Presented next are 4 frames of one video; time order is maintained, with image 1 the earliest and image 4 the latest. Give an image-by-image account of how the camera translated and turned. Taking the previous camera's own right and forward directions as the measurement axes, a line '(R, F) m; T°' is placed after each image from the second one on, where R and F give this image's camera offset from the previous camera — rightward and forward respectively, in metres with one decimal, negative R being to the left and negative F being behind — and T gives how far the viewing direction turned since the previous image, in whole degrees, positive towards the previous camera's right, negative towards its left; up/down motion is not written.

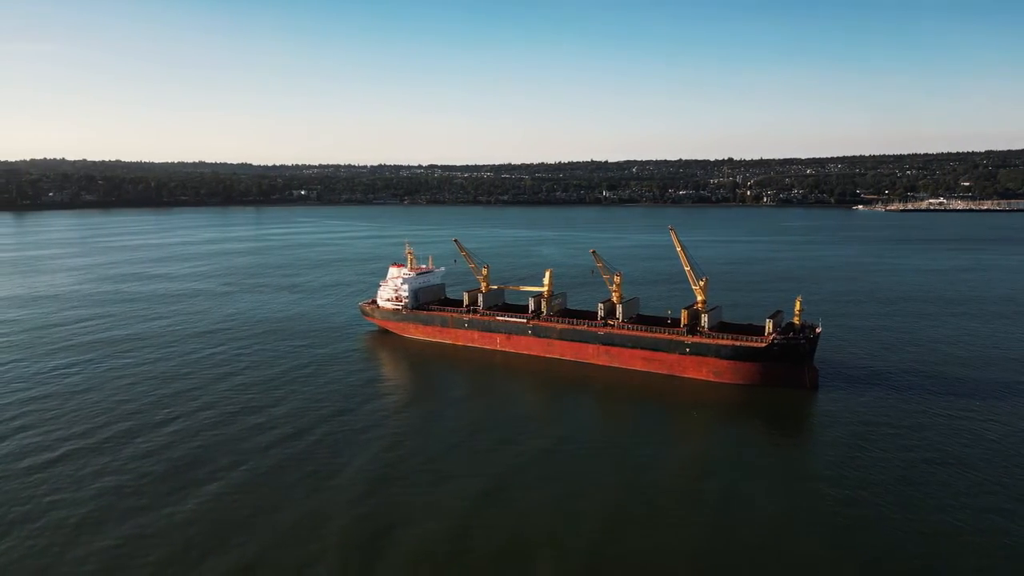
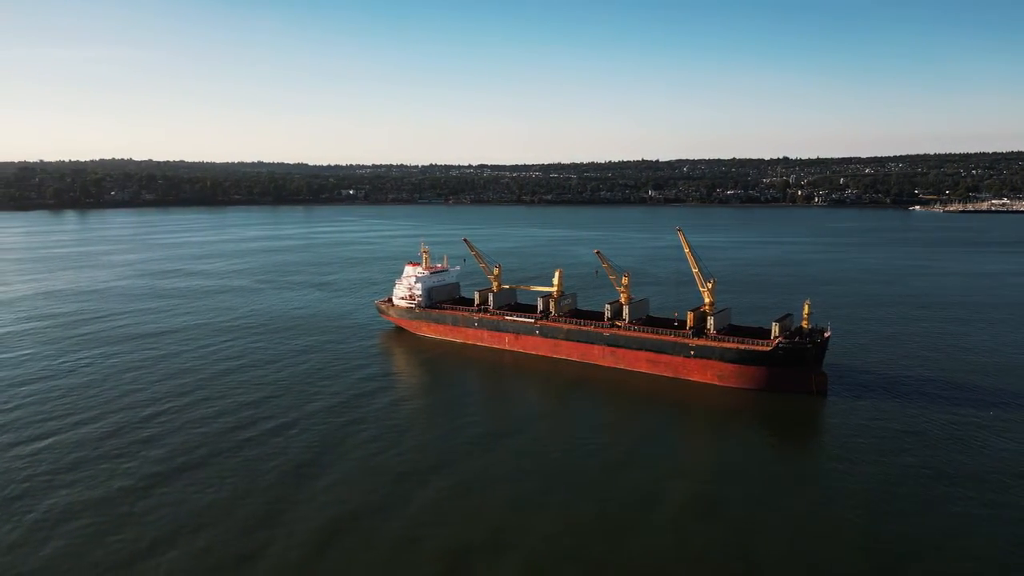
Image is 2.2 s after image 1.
(+1.3, 0.0) m; -3°
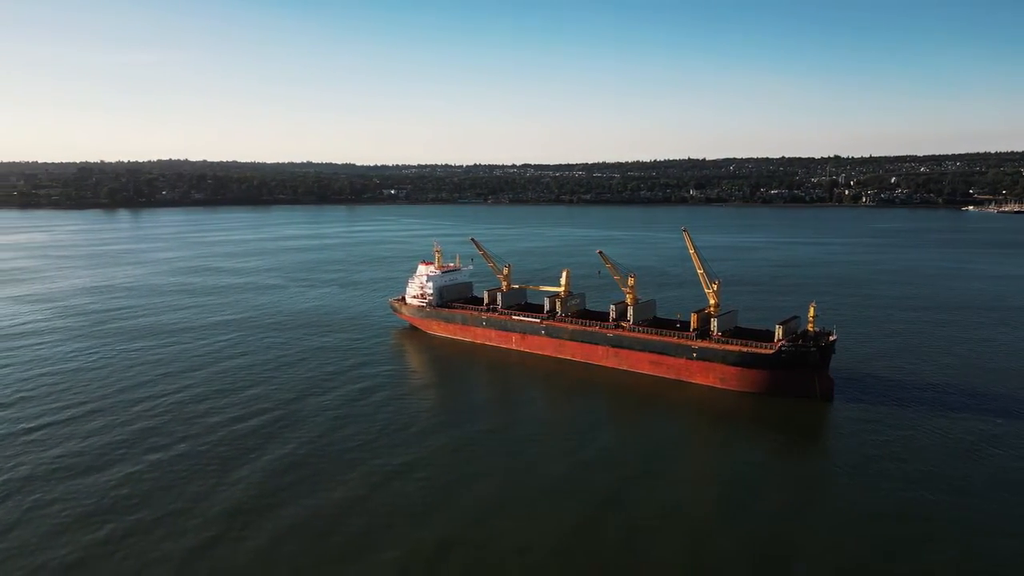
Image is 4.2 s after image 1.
(+1.1, 0.0) m; -3°
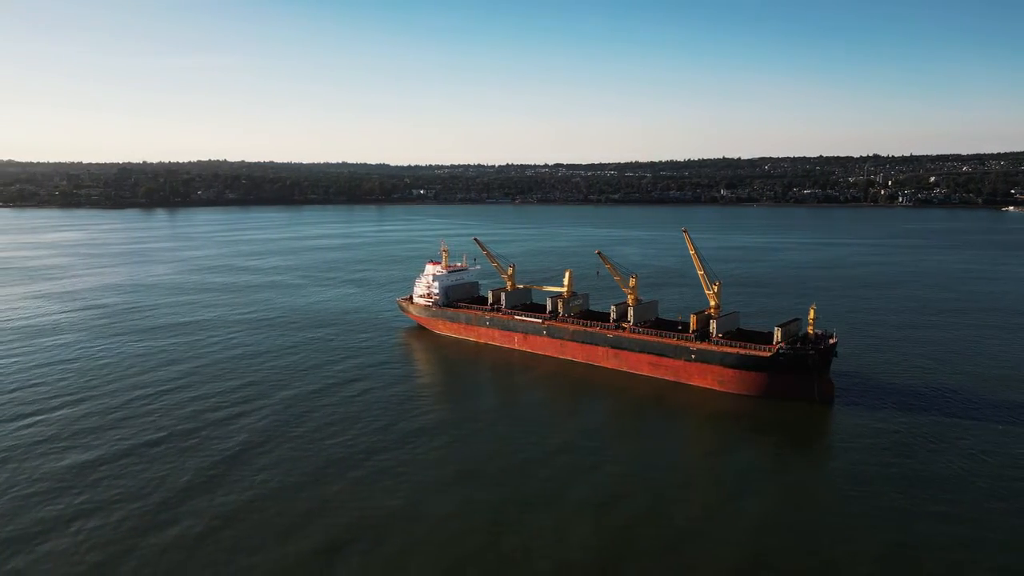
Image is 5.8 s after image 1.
(+1.0, 0.0) m; -2°
